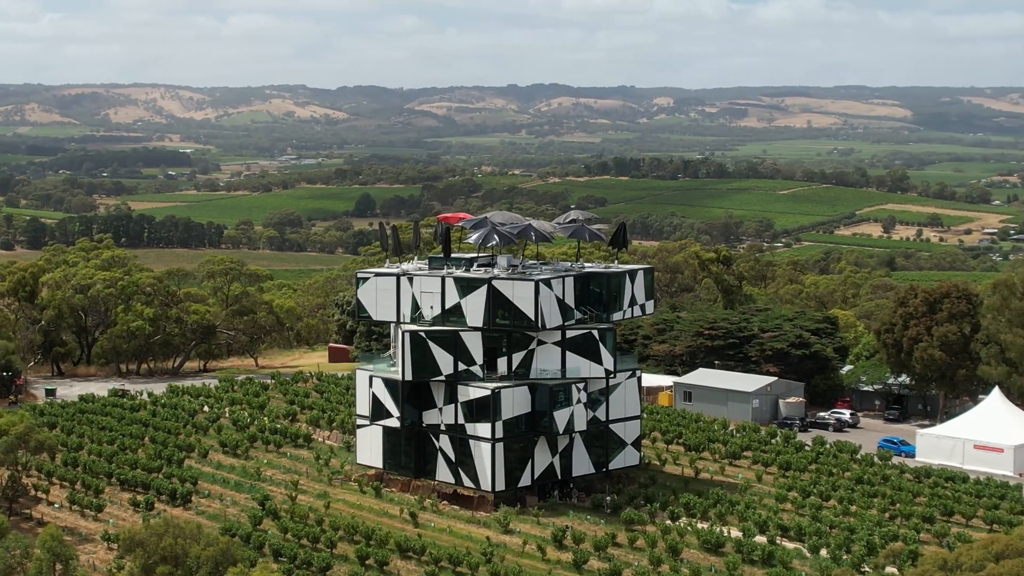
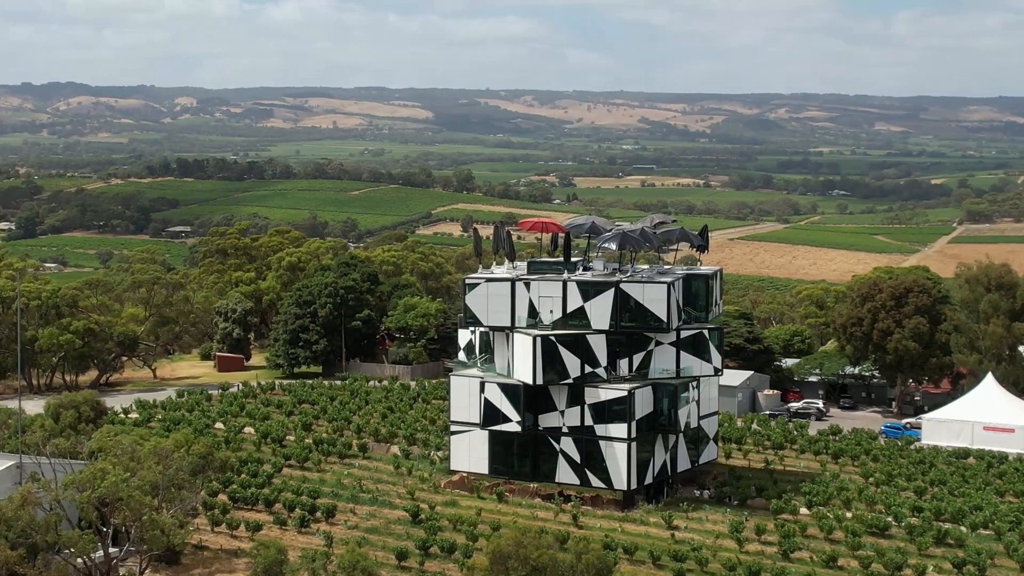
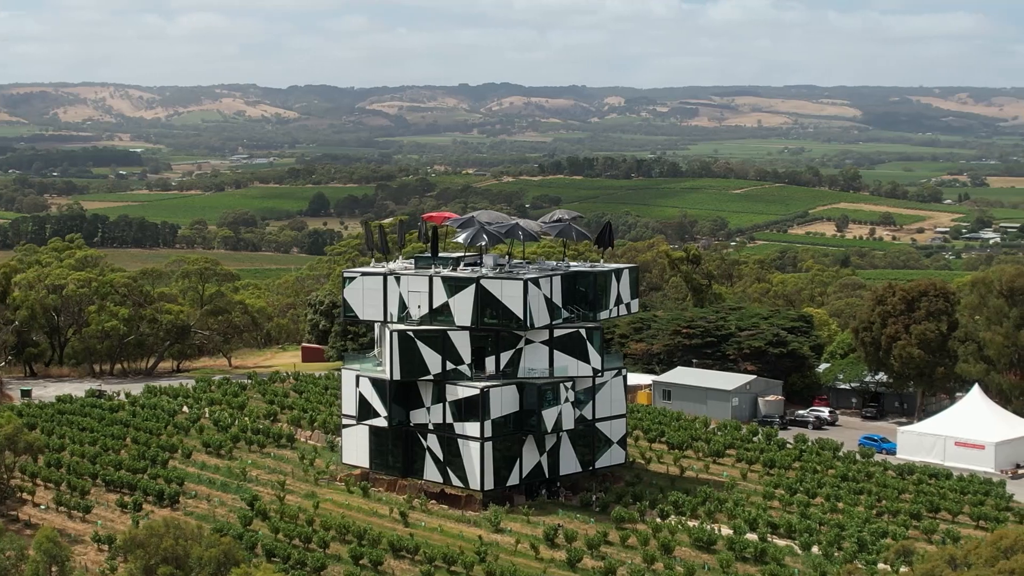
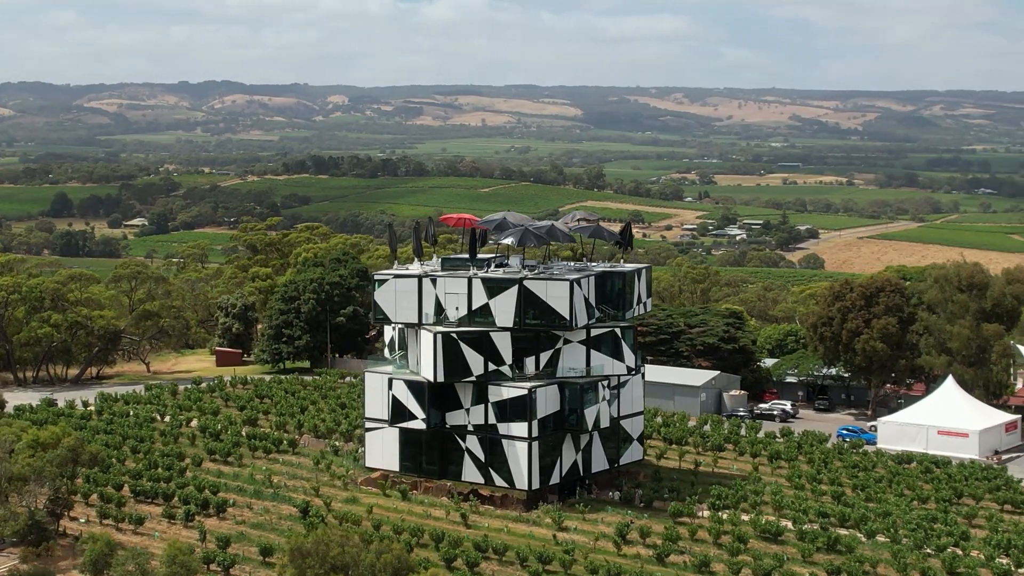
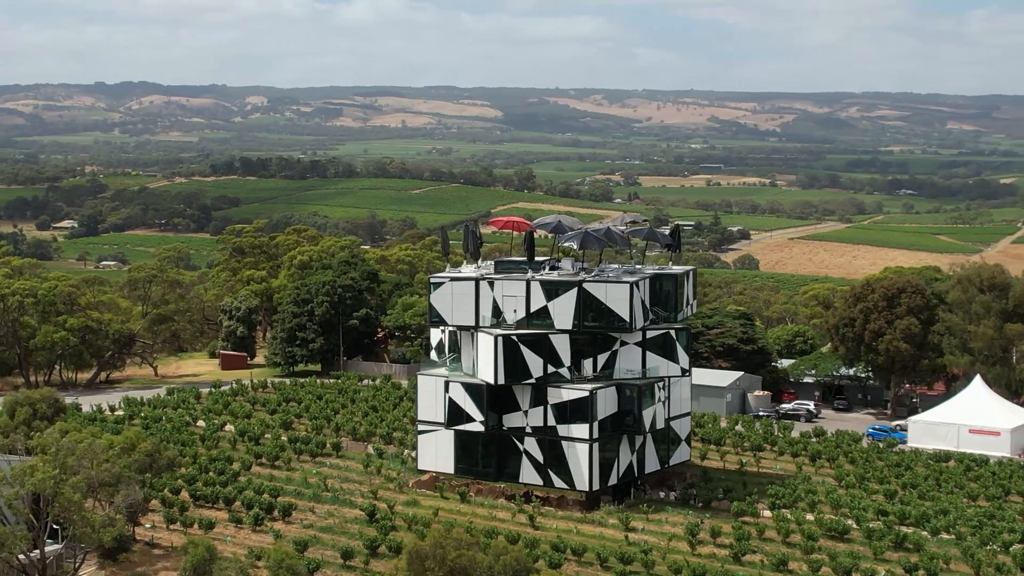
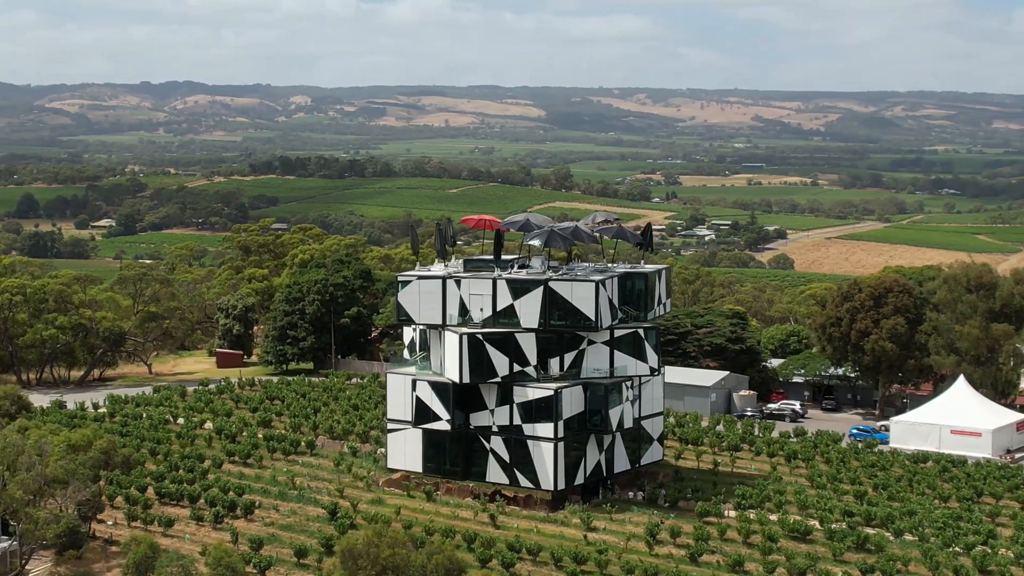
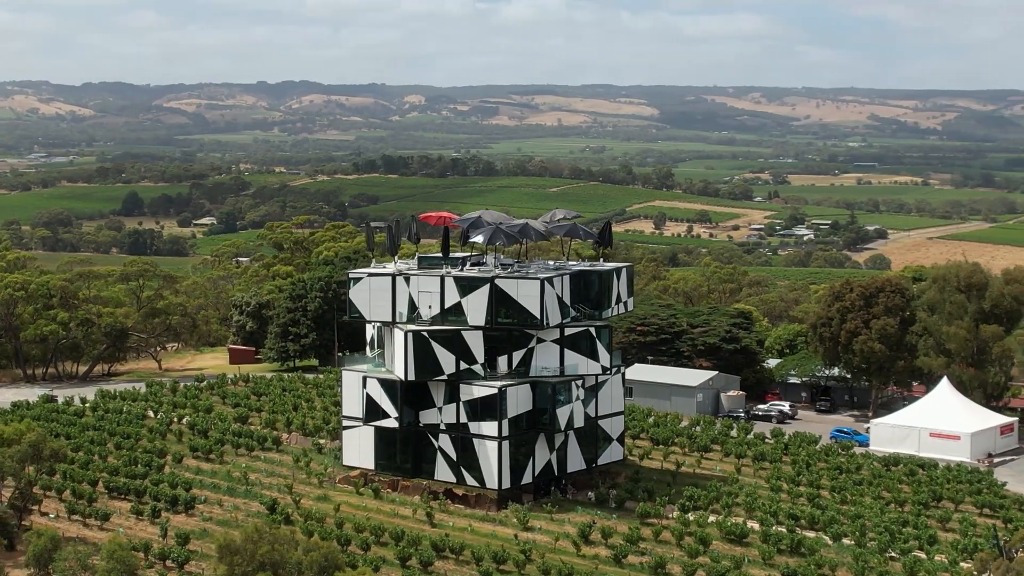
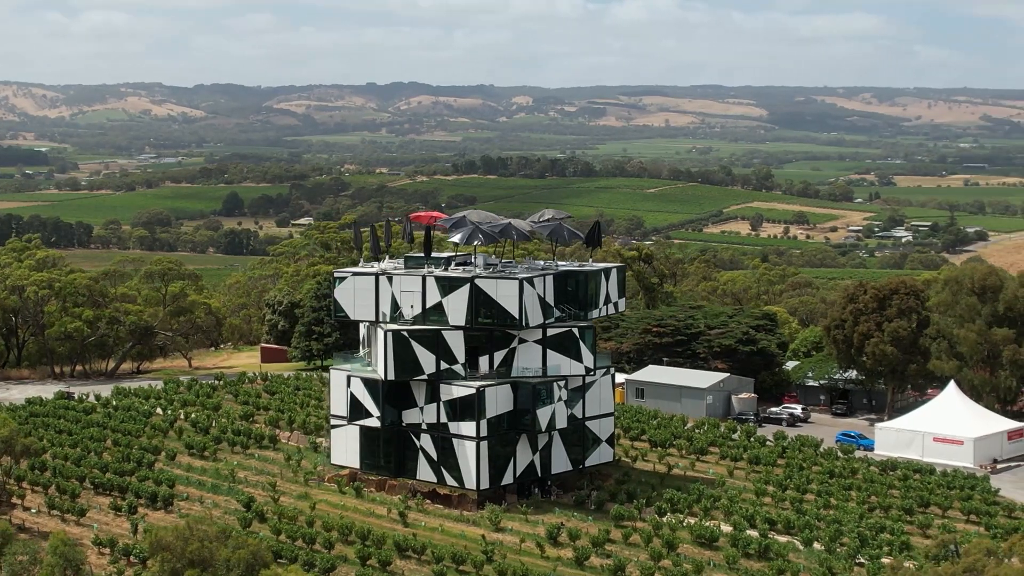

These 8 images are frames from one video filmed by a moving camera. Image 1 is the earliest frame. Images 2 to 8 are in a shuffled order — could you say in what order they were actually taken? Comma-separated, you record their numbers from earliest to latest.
3, 8, 7, 4, 6, 5, 2
